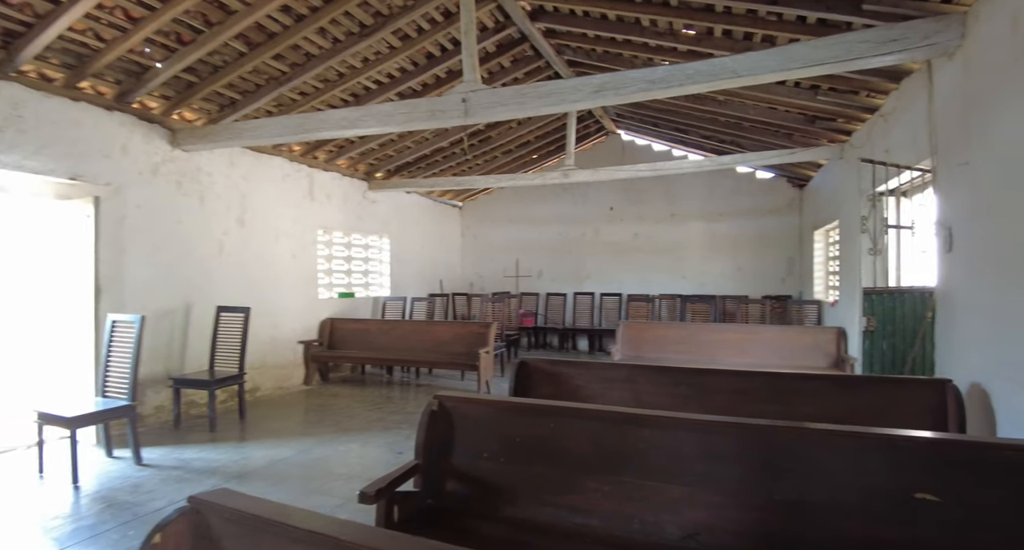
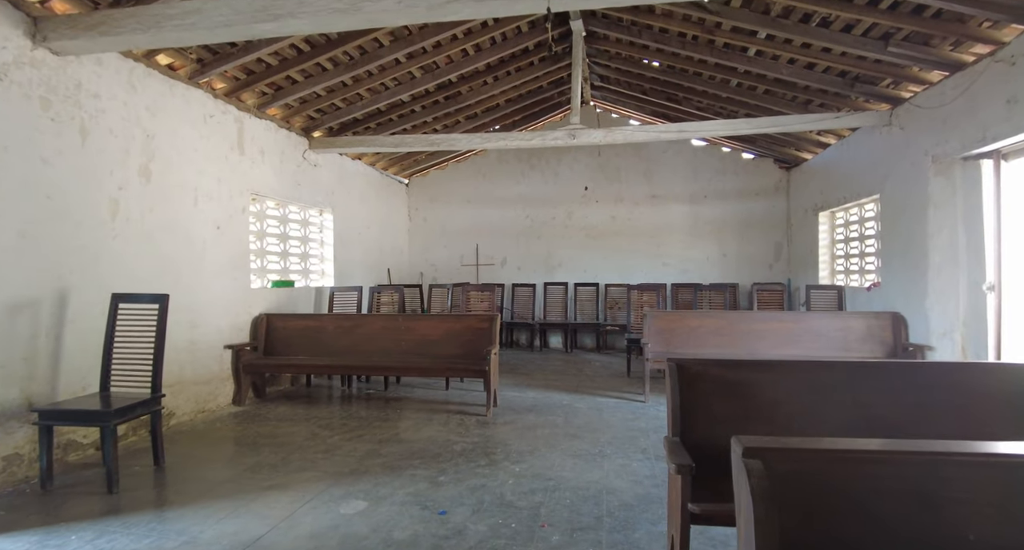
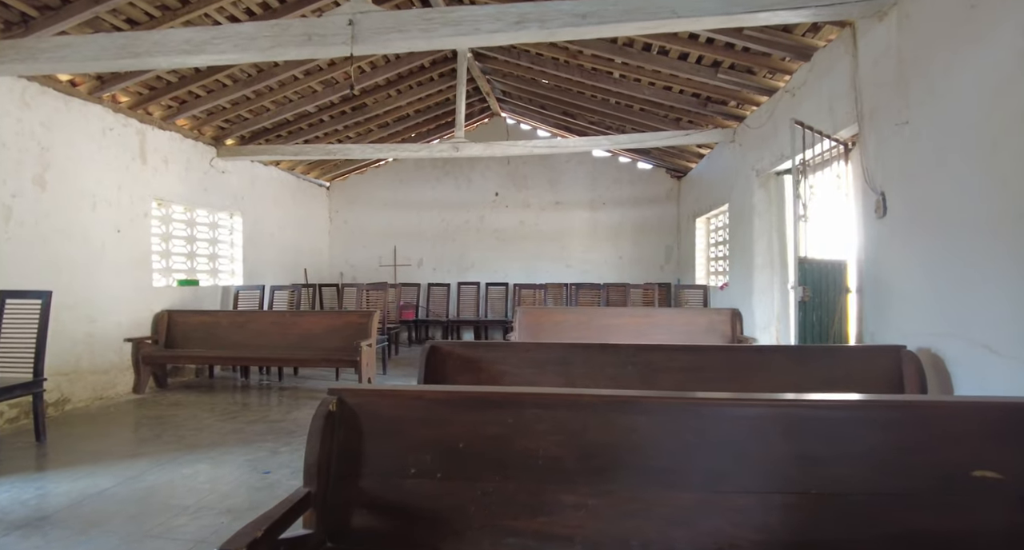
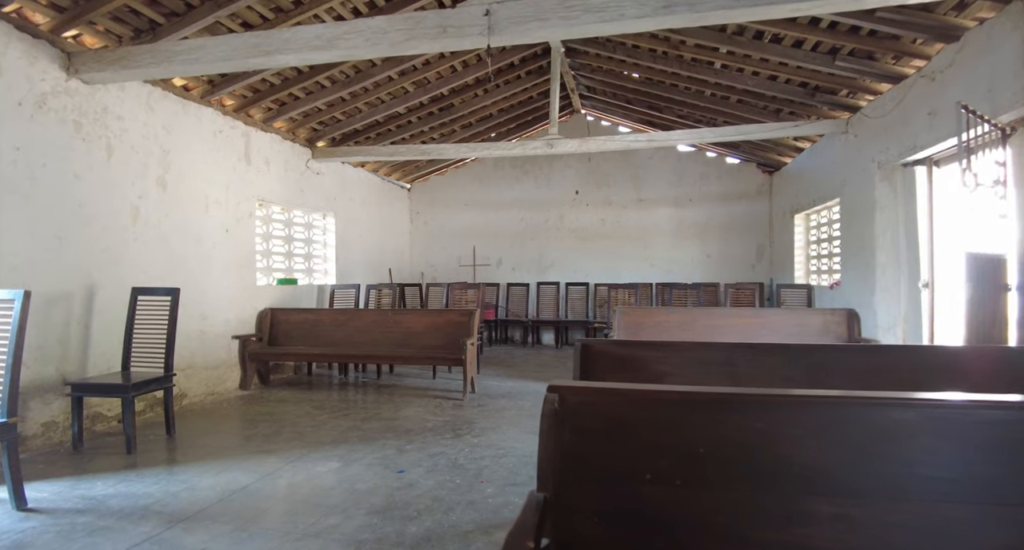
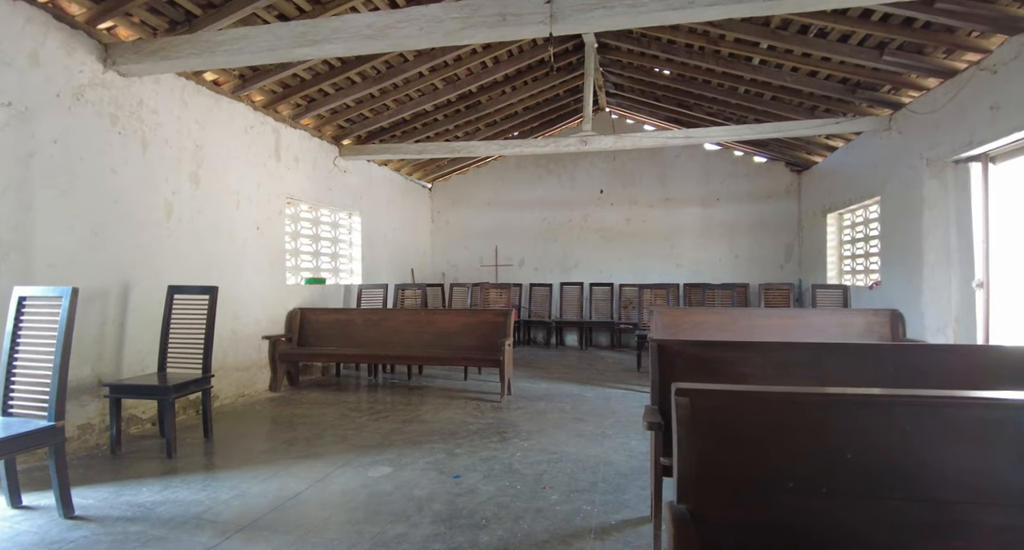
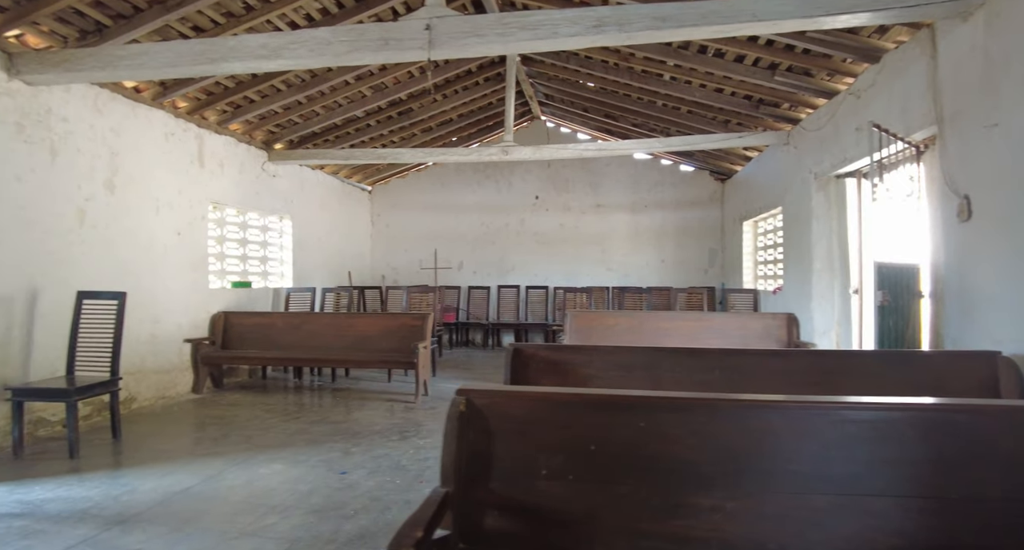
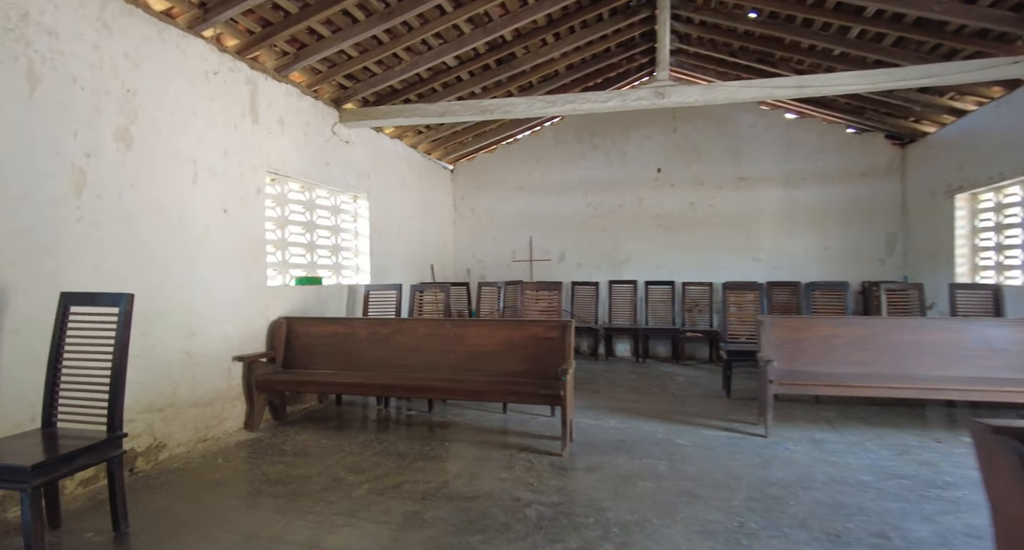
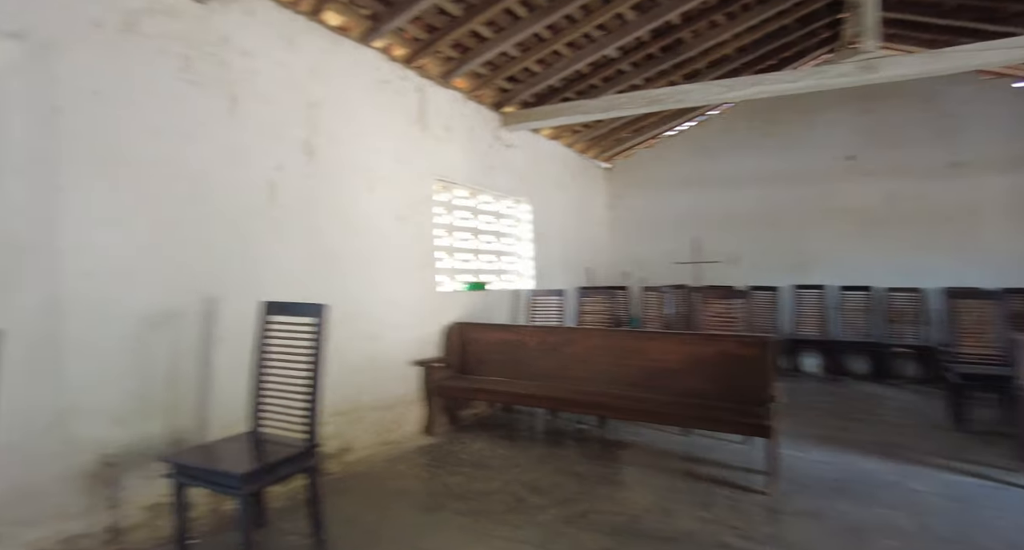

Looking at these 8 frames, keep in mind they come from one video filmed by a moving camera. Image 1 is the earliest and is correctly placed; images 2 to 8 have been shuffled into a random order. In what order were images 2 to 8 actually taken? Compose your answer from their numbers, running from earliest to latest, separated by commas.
3, 6, 4, 5, 2, 7, 8
